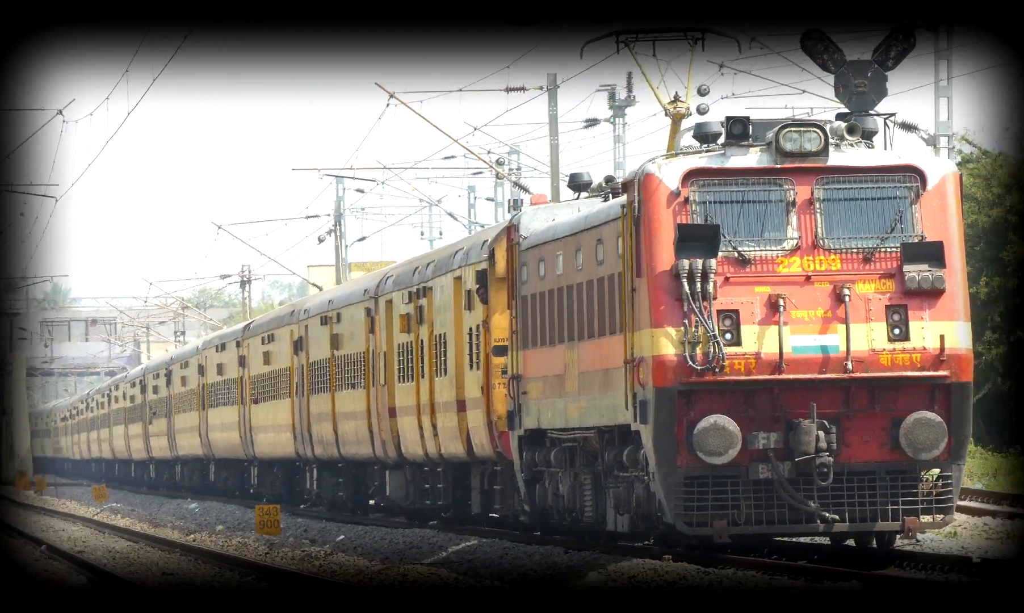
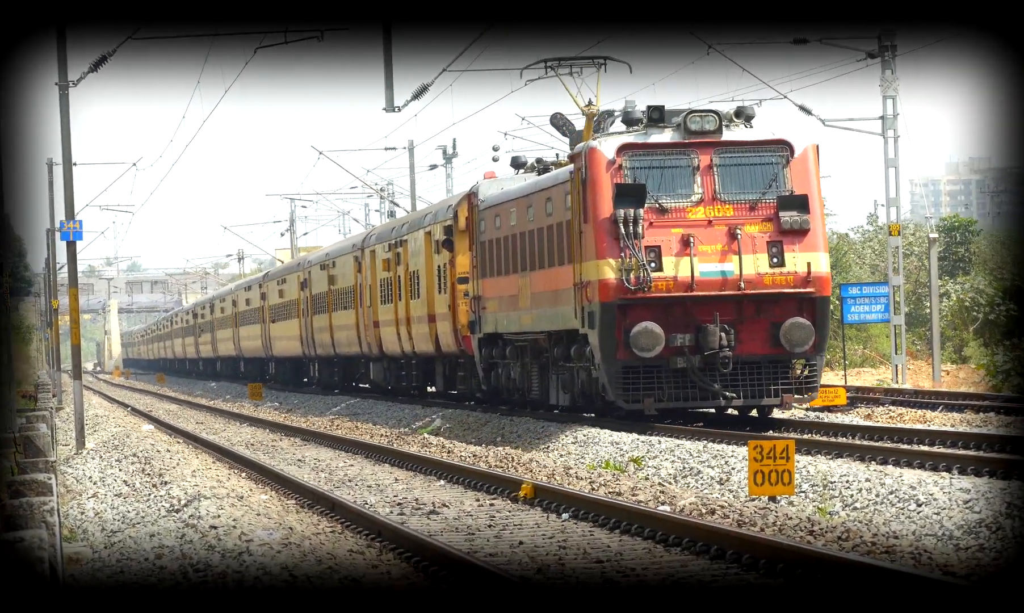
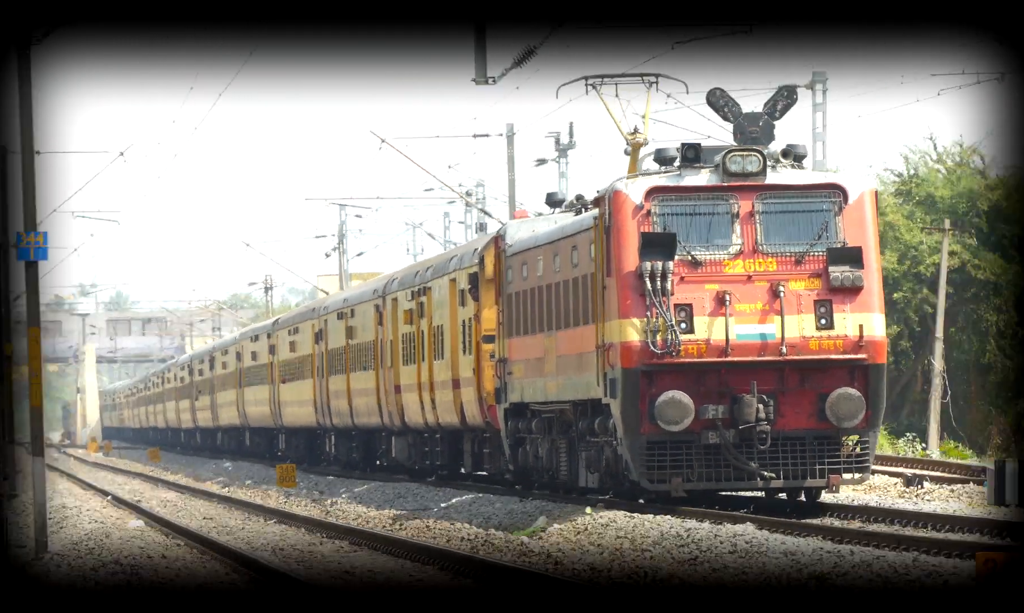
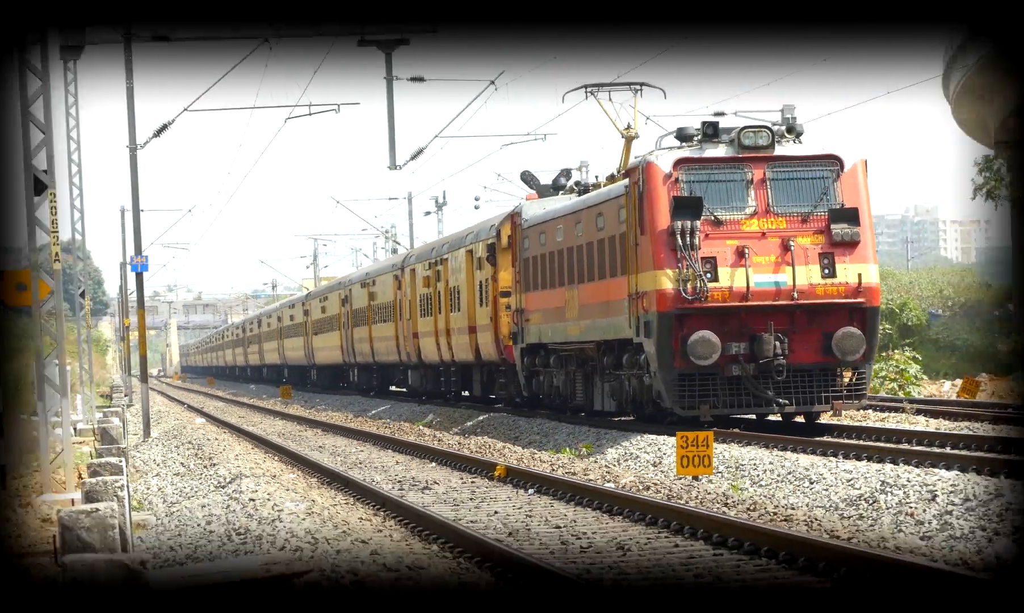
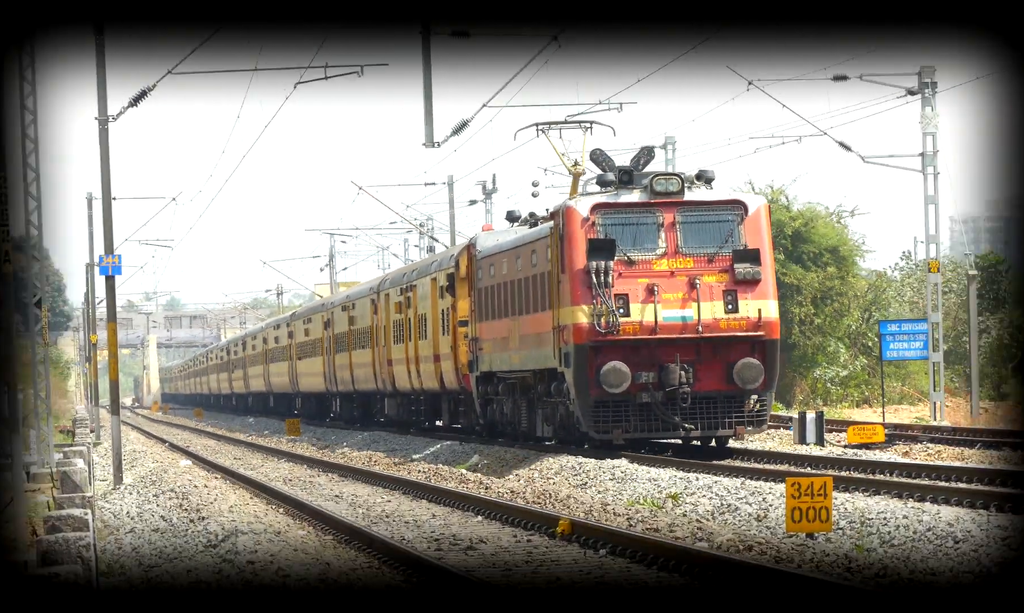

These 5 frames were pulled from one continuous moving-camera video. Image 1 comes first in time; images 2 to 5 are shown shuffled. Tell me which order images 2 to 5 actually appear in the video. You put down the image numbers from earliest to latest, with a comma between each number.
3, 5, 2, 4
